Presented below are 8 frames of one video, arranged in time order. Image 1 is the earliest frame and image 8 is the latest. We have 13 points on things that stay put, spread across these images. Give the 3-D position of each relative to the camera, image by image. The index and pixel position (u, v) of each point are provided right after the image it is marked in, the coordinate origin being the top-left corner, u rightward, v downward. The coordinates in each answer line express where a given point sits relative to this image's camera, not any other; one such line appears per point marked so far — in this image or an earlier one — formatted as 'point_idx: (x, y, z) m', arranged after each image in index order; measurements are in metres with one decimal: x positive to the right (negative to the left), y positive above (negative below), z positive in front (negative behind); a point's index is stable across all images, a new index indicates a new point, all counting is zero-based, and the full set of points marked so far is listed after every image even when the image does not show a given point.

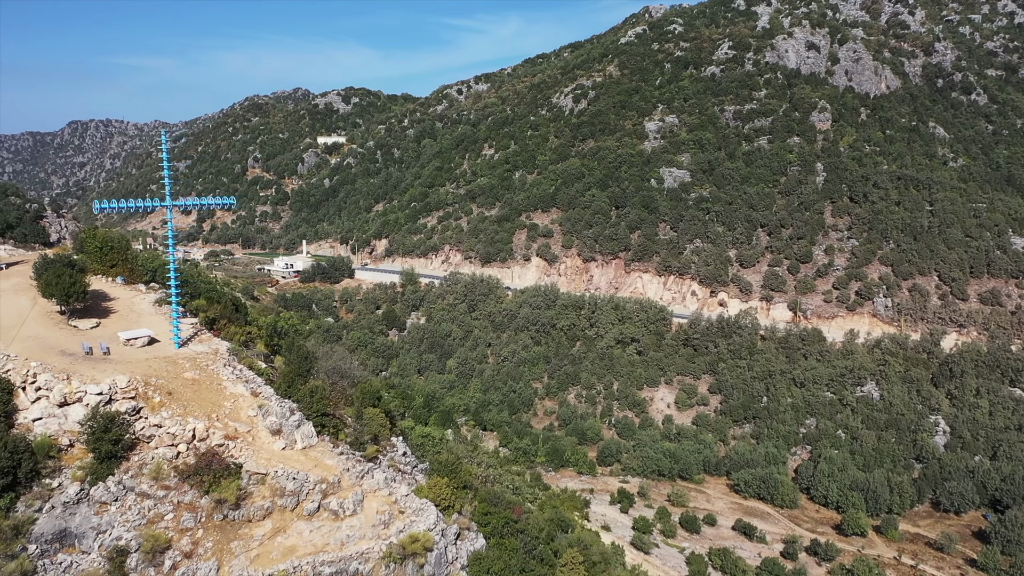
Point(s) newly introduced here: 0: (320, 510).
0: (-2.6, -3.1, +11.5) m
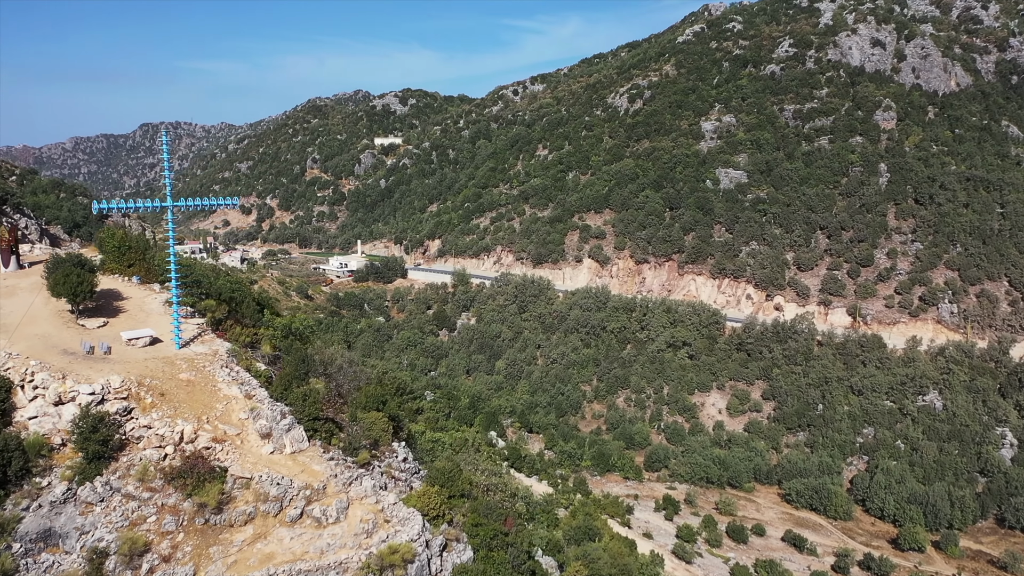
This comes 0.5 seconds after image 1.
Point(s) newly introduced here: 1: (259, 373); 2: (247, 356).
0: (-2.8, -3.1, +11.3) m
1: (-4.2, -1.3, +13.8) m
2: (-4.5, -1.2, +14.3) m
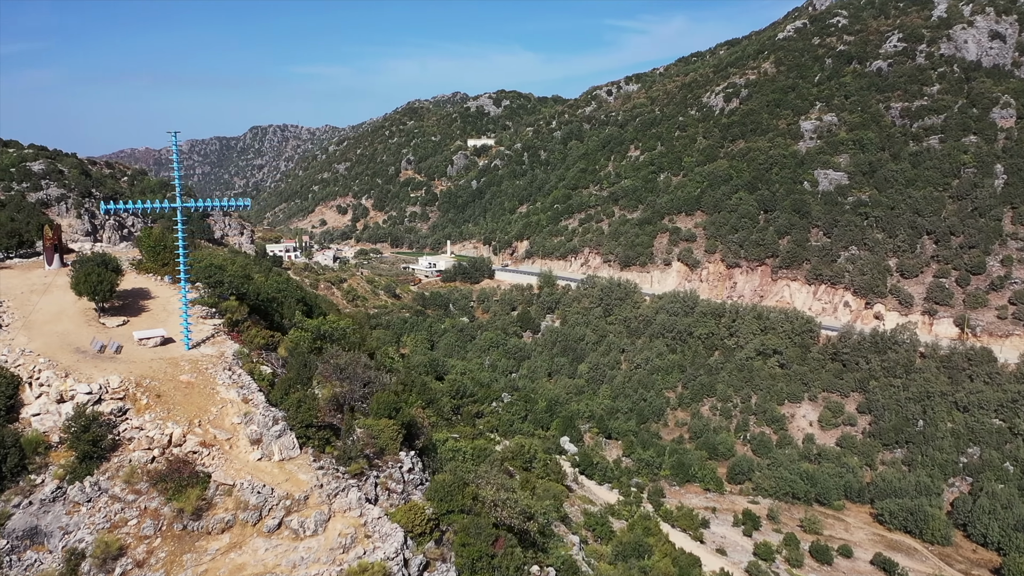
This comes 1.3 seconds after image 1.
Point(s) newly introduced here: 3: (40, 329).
0: (-3.0, -3.2, +11.0) m
1: (-4.1, -1.4, +13.6) m
2: (-4.4, -1.2, +14.2) m
3: (-8.1, -0.7, +14.4) m
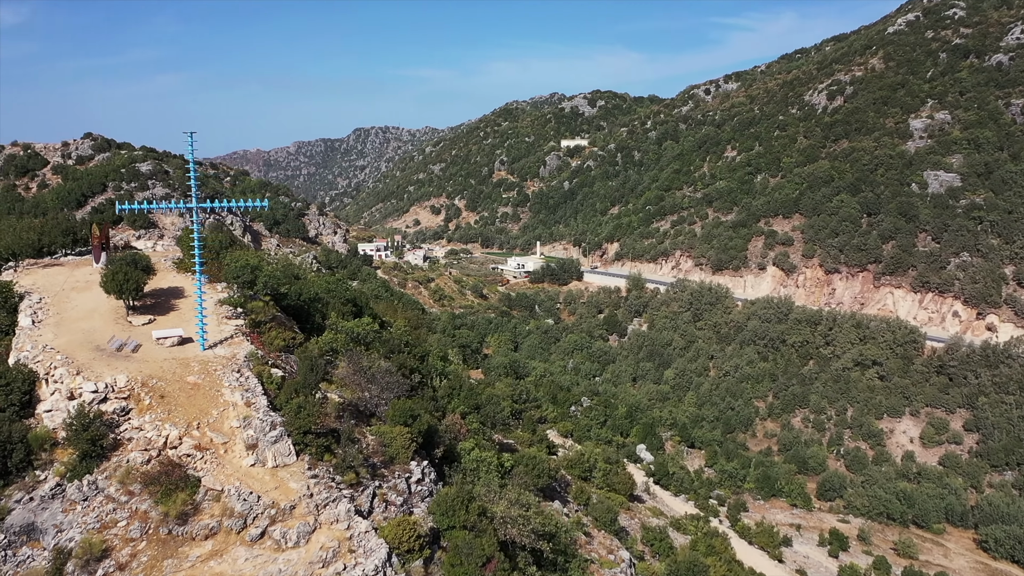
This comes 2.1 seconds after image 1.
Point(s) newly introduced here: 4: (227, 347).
0: (-3.2, -3.2, +10.7) m
1: (-3.8, -1.4, +13.4) m
2: (-4.1, -1.2, +14.0) m
3: (-7.8, -0.7, +14.7) m
4: (-4.8, -1.0, +14.1) m
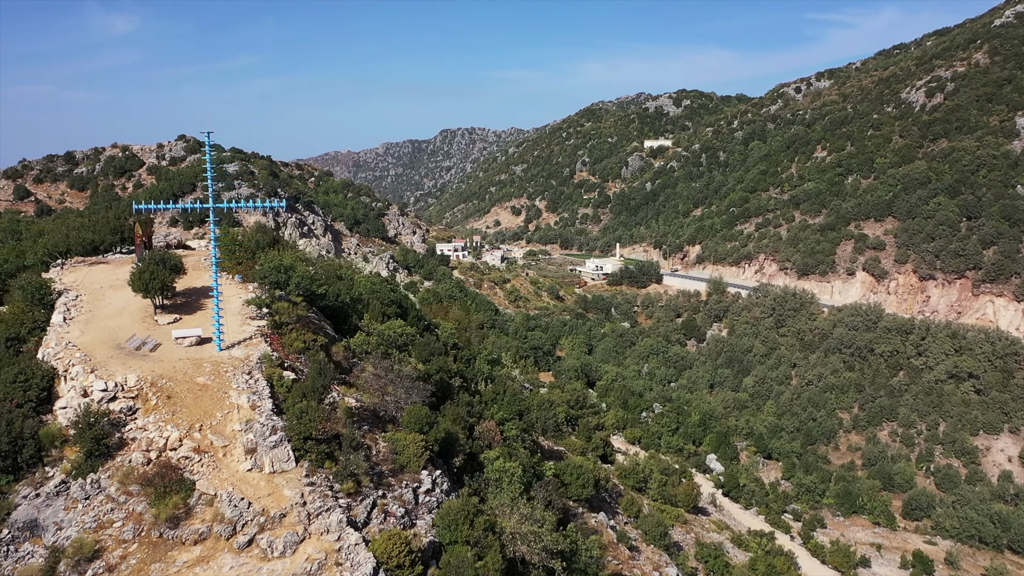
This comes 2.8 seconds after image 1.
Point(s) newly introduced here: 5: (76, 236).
0: (-3.3, -3.2, +10.5) m
1: (-3.6, -1.4, +13.3) m
2: (-3.8, -1.2, +13.8) m
3: (-7.4, -0.6, +14.9) m
4: (-4.5, -1.0, +14.0) m
5: (-10.1, +1.2, +19.5) m
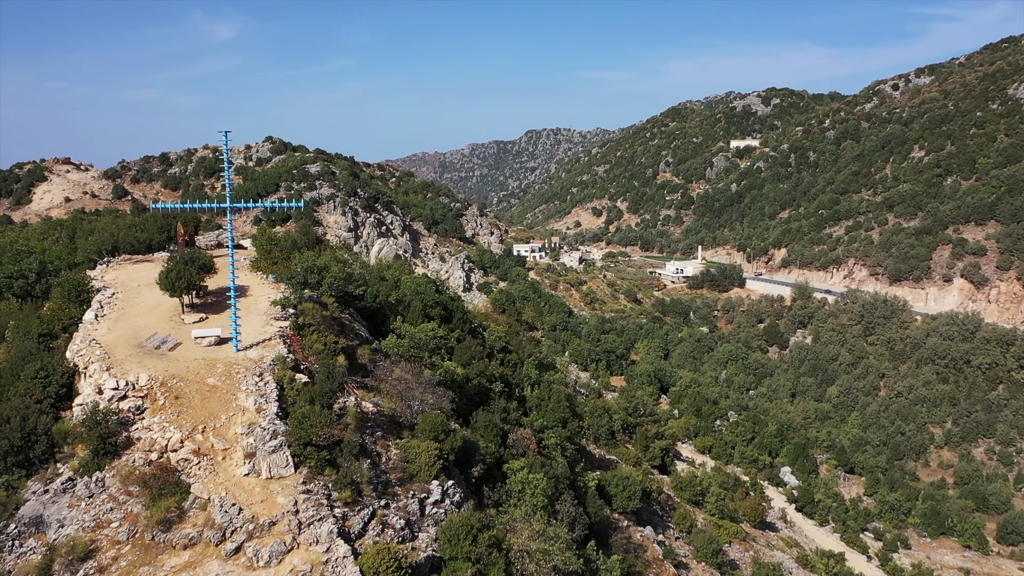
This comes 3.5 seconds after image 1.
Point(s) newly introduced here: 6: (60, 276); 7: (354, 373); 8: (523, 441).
0: (-3.3, -3.2, +10.2) m
1: (-3.4, -1.4, +13.0) m
2: (-3.5, -1.3, +13.6) m
3: (-7.0, -0.6, +15.1) m
4: (-4.2, -1.0, +13.9) m
5: (-9.1, +1.3, +19.9) m
6: (-9.4, +0.2, +17.3) m
7: (-2.9, -1.5, +15.2) m
8: (+0.2, -3.3, +18.0) m
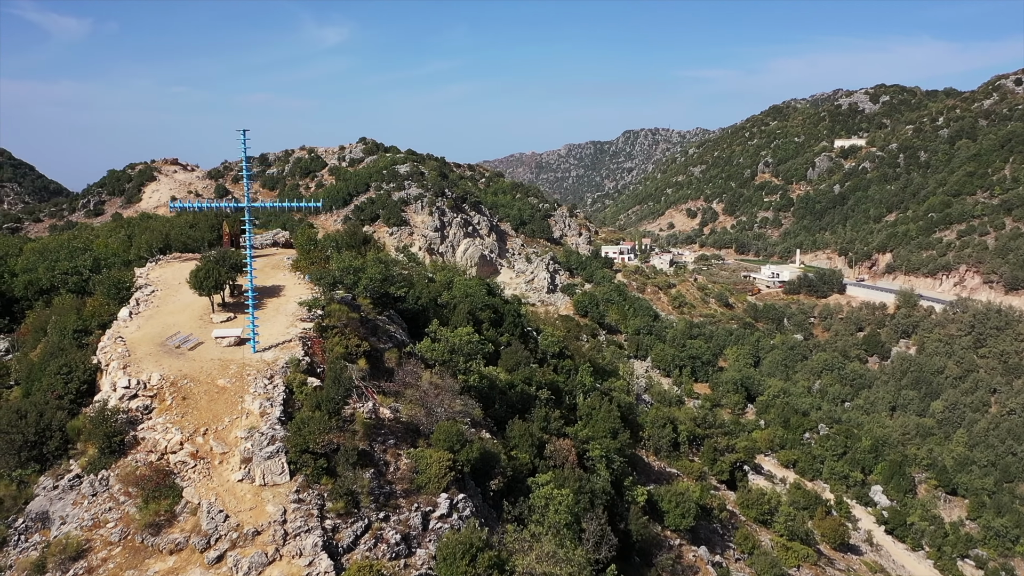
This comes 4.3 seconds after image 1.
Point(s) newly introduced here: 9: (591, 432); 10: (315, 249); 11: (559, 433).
0: (-3.5, -3.3, +10.0) m
1: (-3.2, -1.5, +12.7) m
2: (-3.2, -1.3, +13.4) m
3: (-6.5, -0.6, +15.2) m
4: (-3.8, -1.0, +13.7) m
5: (-8.0, +1.4, +20.2) m
6: (-8.6, +0.3, +17.7) m
7: (-2.4, -1.6, +14.8) m
8: (+1.0, -3.4, +17.2) m
9: (+1.9, -3.4, +20.0) m
10: (-4.4, +0.9, +18.5) m
11: (+1.1, -3.2, +18.6) m
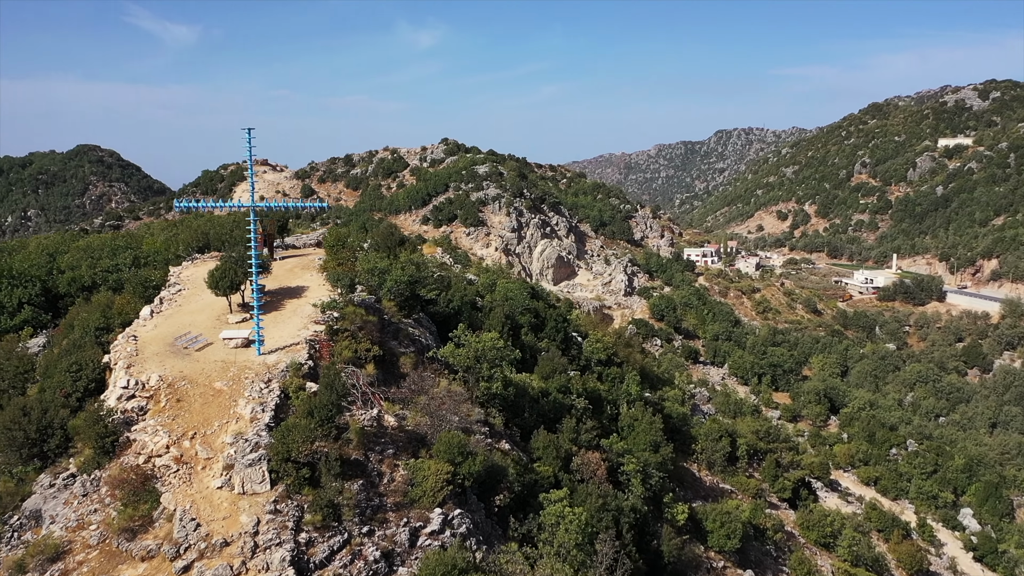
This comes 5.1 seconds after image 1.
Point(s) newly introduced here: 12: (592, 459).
0: (-3.8, -3.3, +9.7) m
1: (-3.1, -1.5, +12.4) m
2: (-3.1, -1.3, +13.0) m
3: (-6.1, -0.5, +15.2) m
4: (-3.7, -1.1, +13.4) m
5: (-7.1, +1.4, +20.4) m
6: (-7.9, +0.3, +17.9) m
7: (-2.1, -1.6, +14.4) m
8: (+1.5, -3.5, +16.4) m
9: (+2.7, -3.6, +19.1) m
10: (-3.6, +0.8, +18.3) m
11: (+1.7, -3.3, +17.8) m
12: (+1.6, -3.5, +16.9) m
